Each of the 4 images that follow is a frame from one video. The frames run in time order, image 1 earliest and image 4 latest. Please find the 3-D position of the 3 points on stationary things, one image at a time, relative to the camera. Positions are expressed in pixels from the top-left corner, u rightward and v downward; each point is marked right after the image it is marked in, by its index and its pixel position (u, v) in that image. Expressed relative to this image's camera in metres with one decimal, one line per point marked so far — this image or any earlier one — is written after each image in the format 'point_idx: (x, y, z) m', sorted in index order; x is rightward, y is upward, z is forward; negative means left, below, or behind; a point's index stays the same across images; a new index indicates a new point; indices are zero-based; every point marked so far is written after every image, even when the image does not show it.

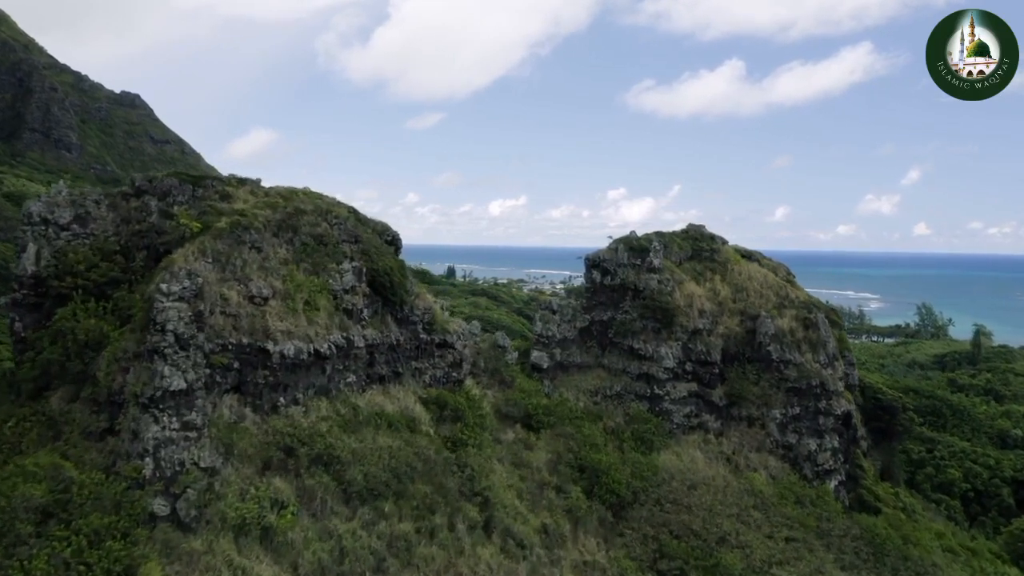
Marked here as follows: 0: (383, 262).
0: (-2.7, +0.5, +18.2) m
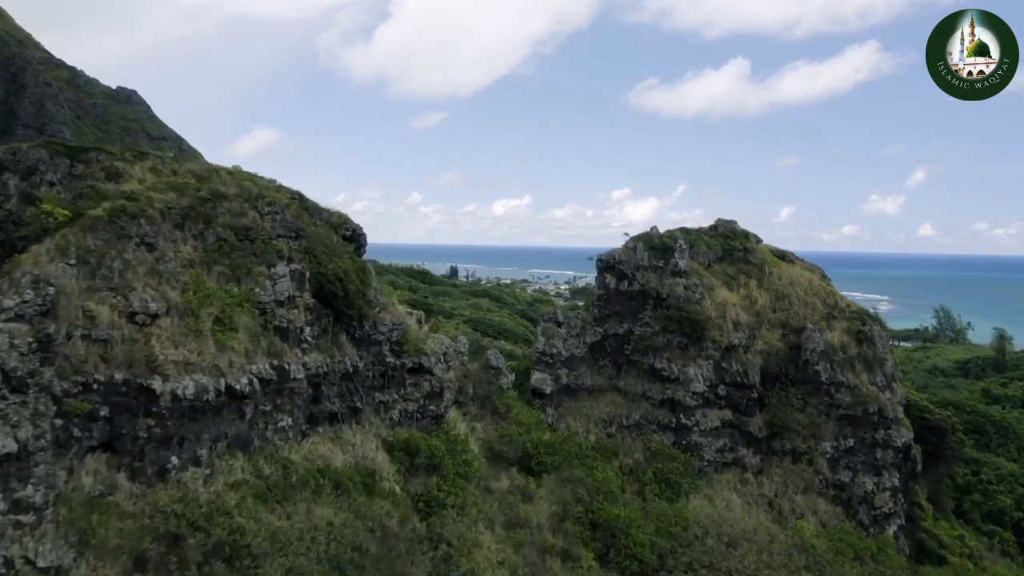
0: (-2.8, +0.4, +13.8) m
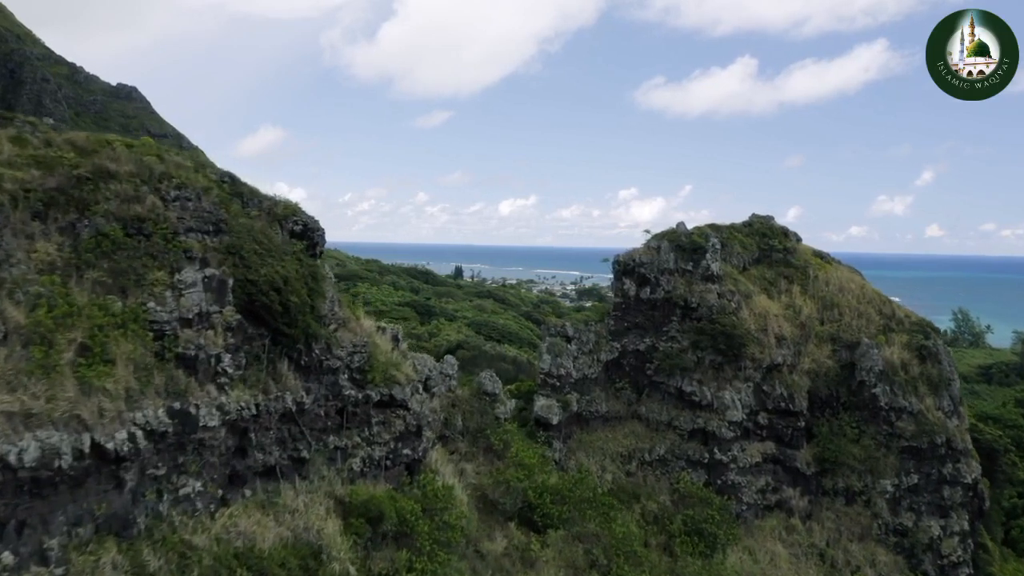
0: (-2.9, +0.2, +10.4) m
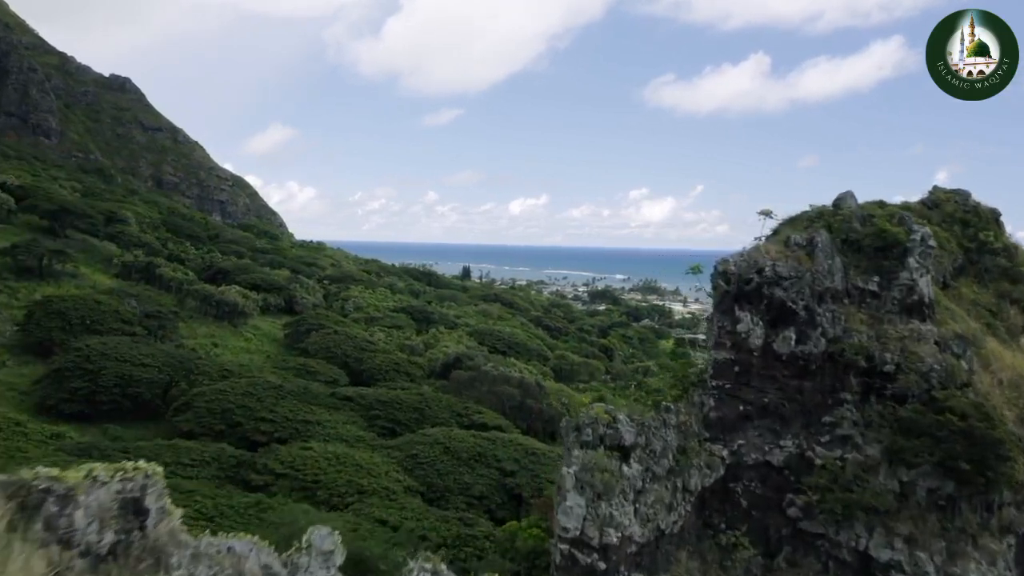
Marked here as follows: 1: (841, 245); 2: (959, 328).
0: (-3.1, -0.2, +1.0) m
1: (+3.3, +0.5, +9.1) m
2: (+4.9, -0.4, +9.4) m
